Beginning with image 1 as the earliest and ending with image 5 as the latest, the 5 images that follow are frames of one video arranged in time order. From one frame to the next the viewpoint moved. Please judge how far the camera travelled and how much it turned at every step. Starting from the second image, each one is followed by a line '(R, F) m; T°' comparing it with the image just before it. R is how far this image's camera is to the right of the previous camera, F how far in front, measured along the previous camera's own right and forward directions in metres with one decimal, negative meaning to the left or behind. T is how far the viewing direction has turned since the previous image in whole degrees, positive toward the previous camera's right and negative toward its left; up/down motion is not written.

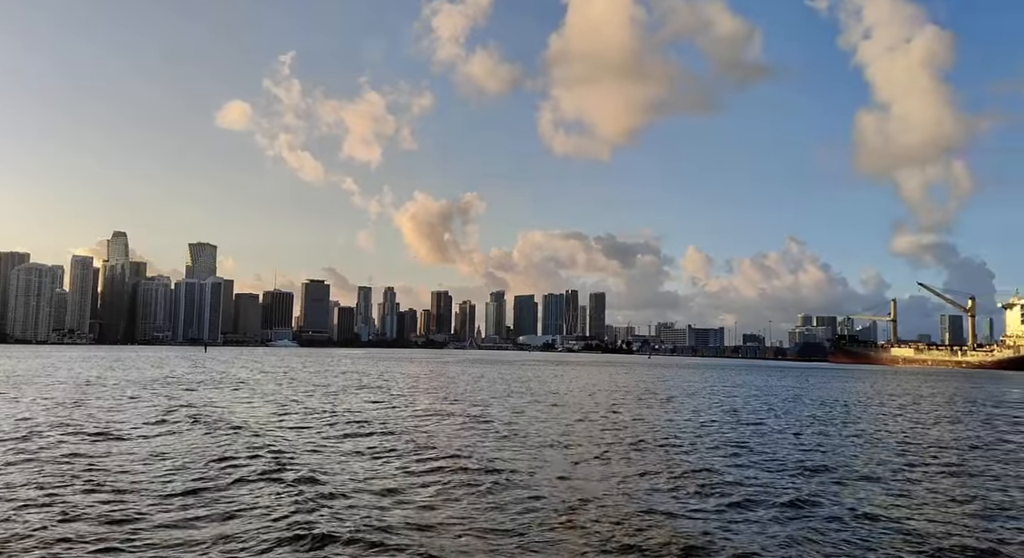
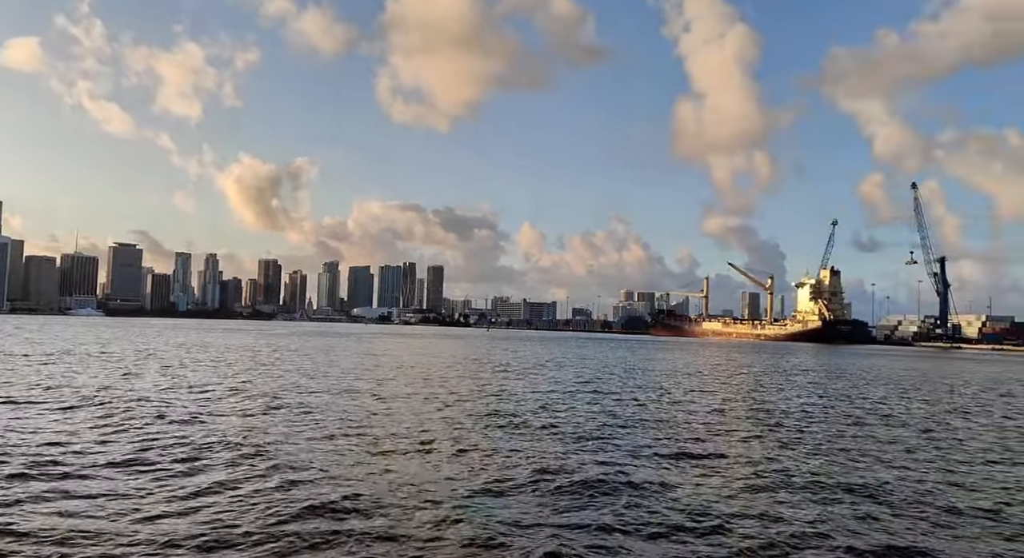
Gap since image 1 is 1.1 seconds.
(-0.8, -1.8) m; +12°
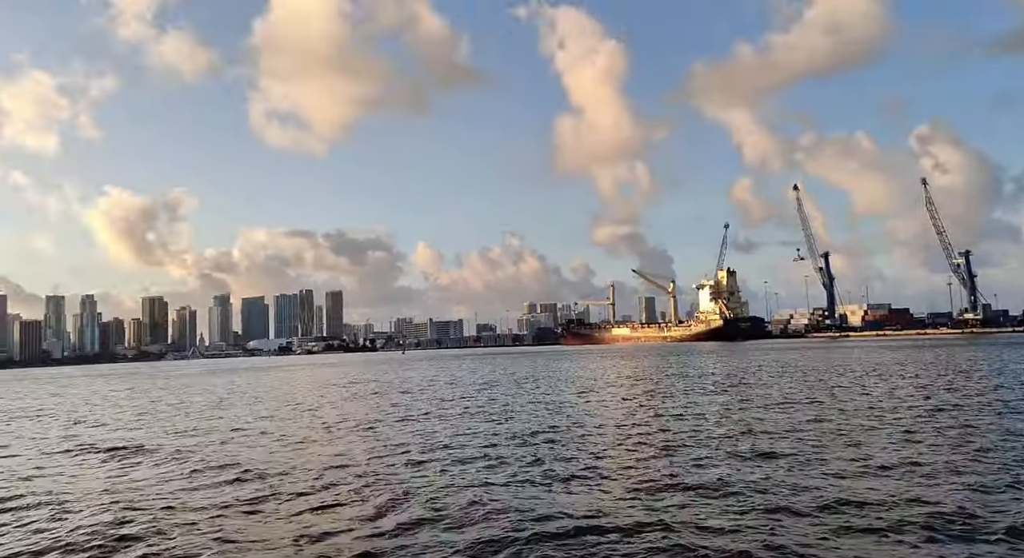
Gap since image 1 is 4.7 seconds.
(-1.6, -0.2) m; +8°
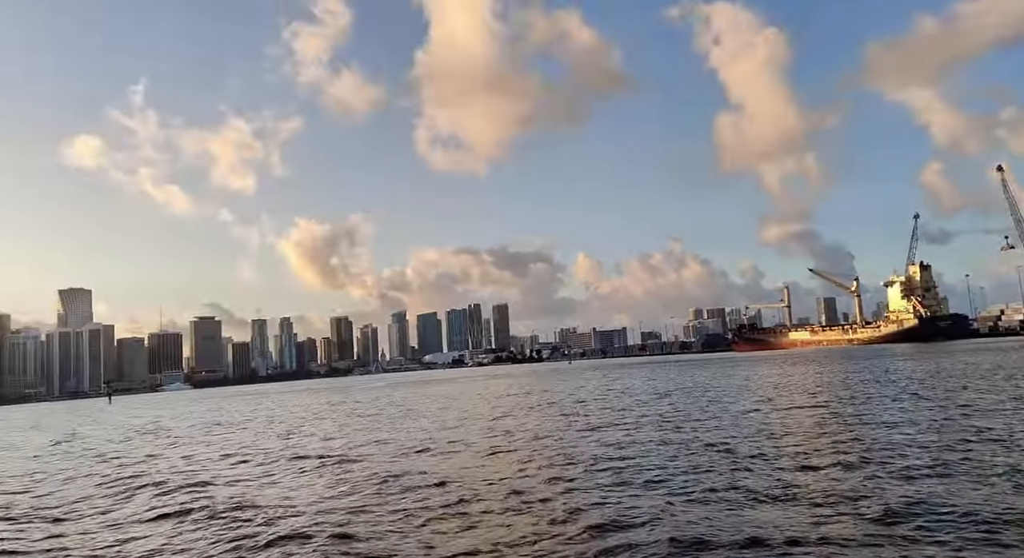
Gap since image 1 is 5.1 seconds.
(+0.5, -1.7) m; -12°
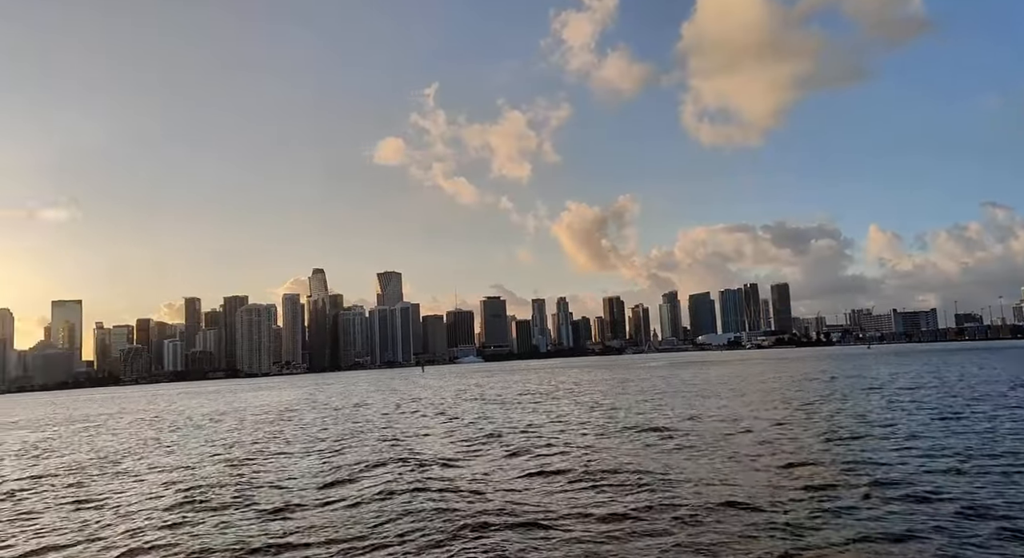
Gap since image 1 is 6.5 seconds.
(-1.5, -0.9) m; -19°
